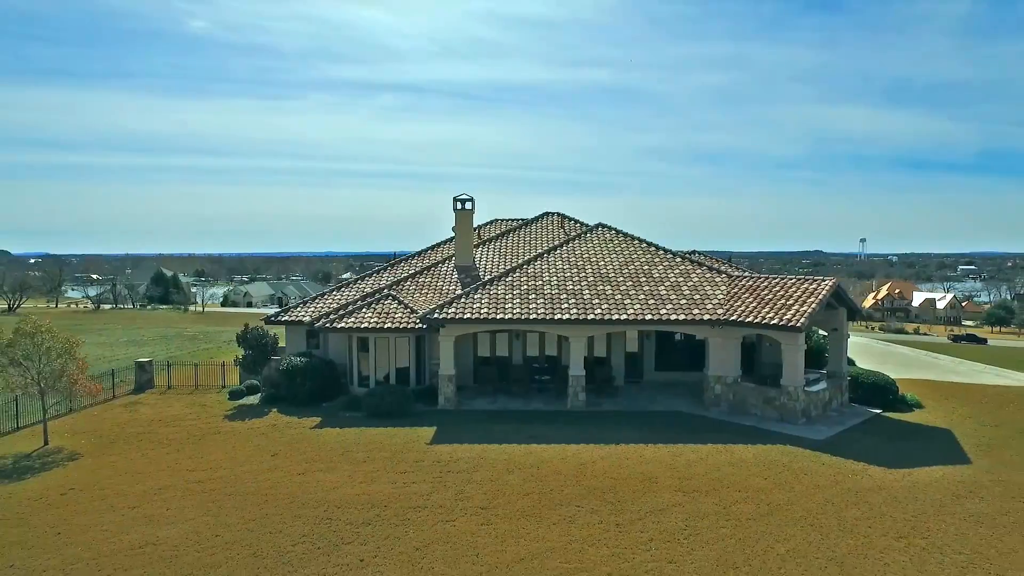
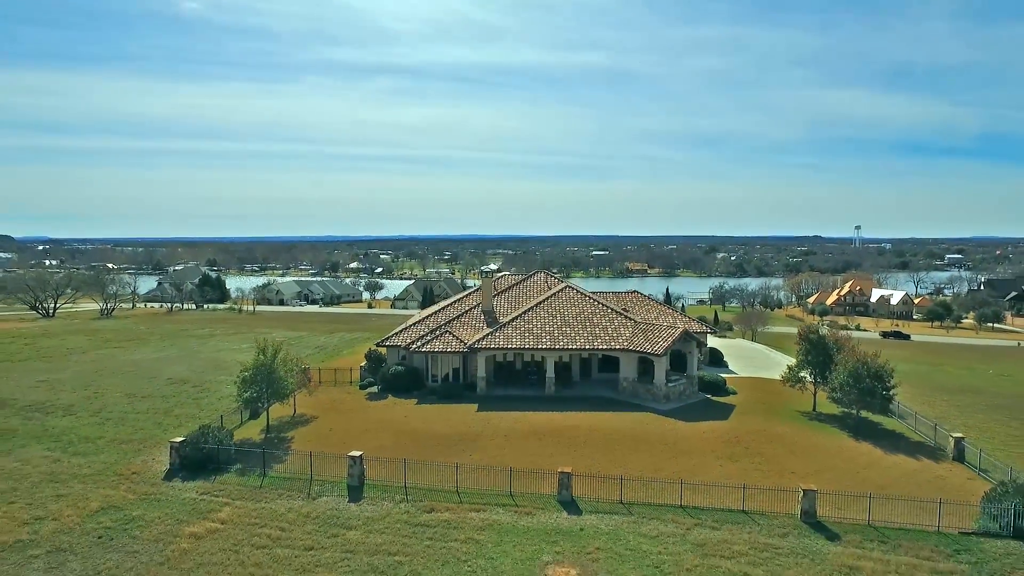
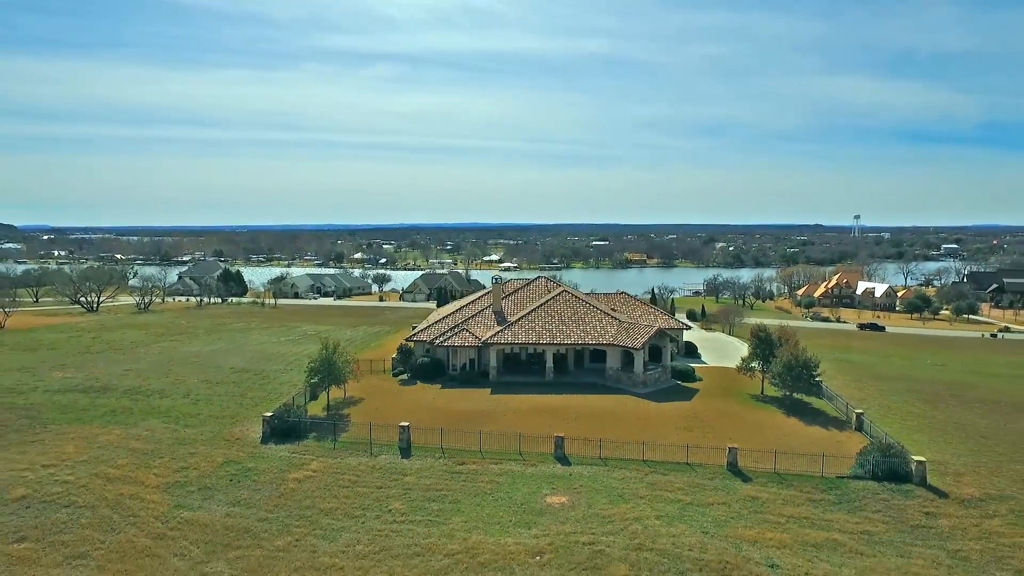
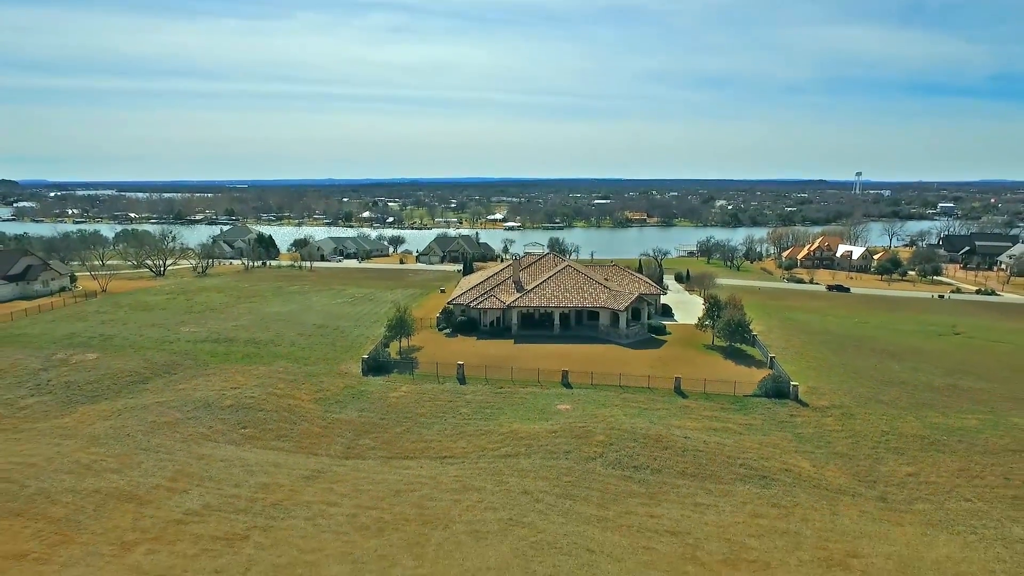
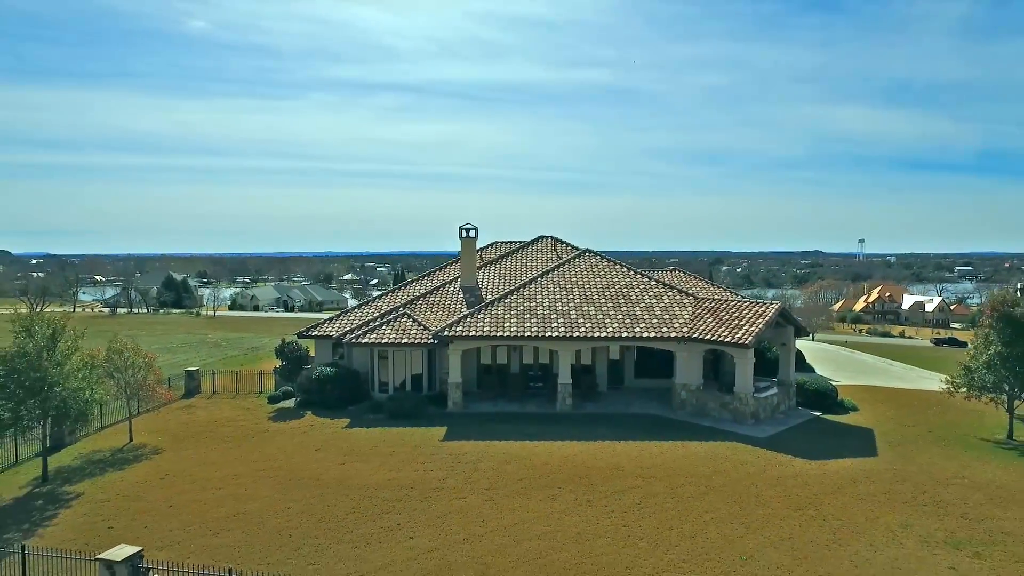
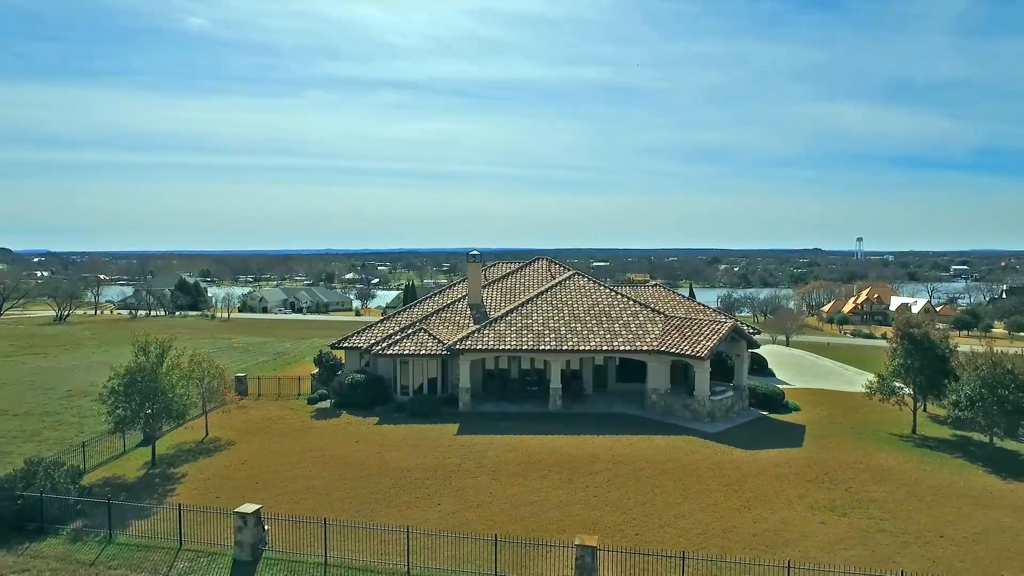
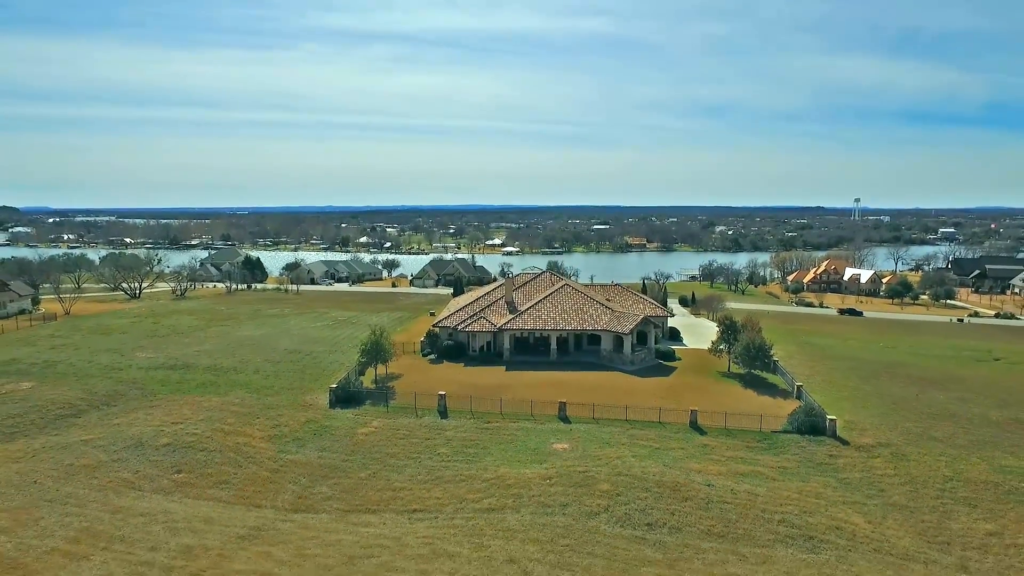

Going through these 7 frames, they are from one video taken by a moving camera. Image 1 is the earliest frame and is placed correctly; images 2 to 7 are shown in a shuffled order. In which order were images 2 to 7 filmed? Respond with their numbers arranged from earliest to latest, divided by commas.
5, 6, 2, 3, 7, 4
